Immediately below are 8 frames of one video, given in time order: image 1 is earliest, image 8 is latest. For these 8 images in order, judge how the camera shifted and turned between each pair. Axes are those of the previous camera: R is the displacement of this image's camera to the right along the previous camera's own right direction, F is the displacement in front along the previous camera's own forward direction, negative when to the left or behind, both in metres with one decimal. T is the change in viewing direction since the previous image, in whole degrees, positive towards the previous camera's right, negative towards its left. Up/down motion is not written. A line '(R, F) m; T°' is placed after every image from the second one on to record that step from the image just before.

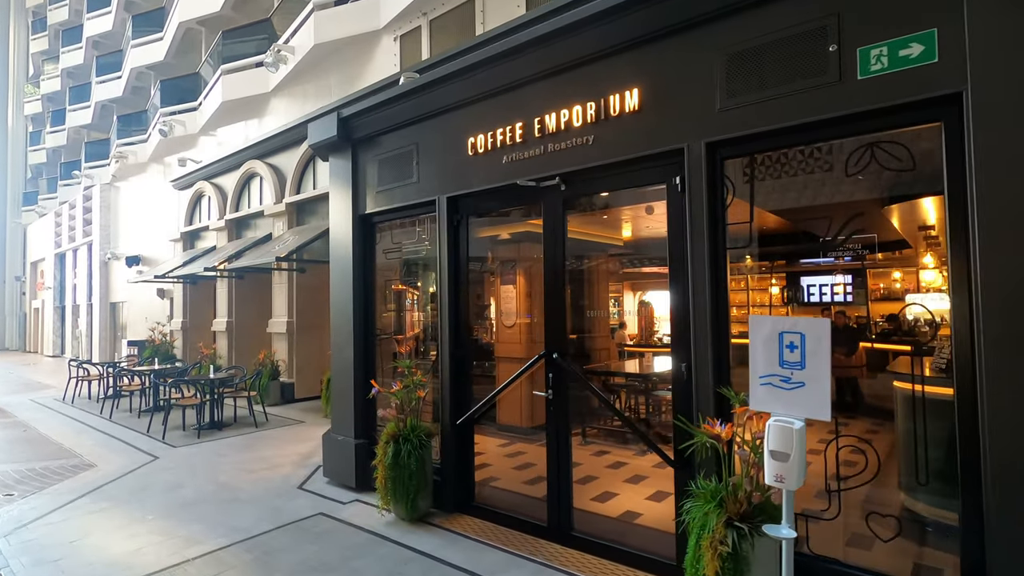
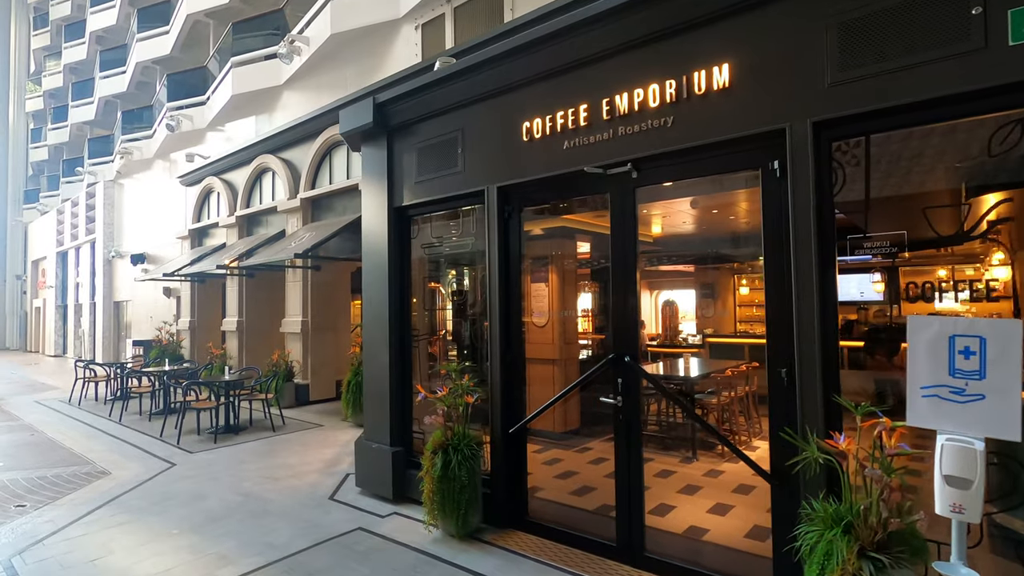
(-0.5, +0.3) m; 0°
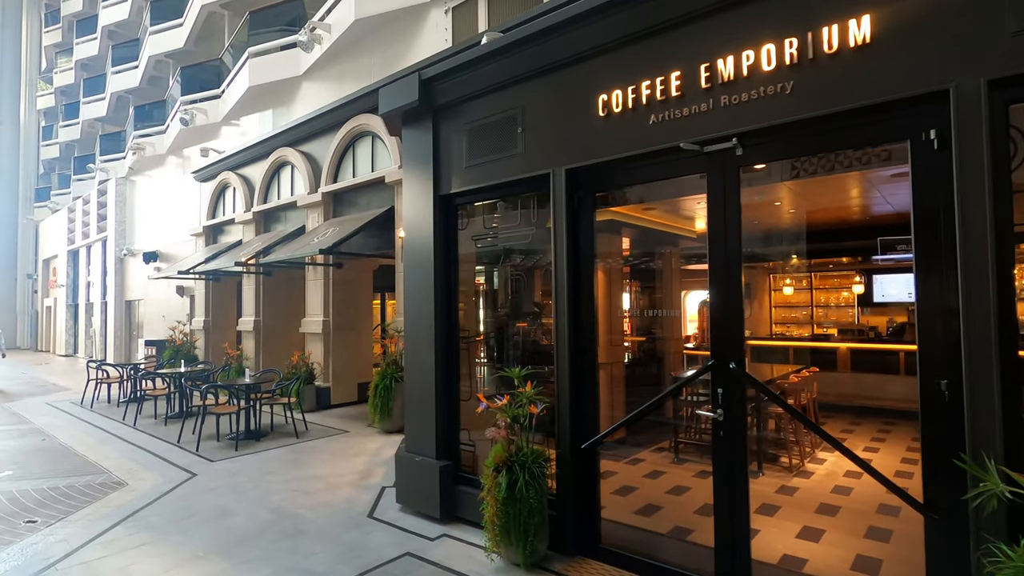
(-0.5, +0.5) m; -1°
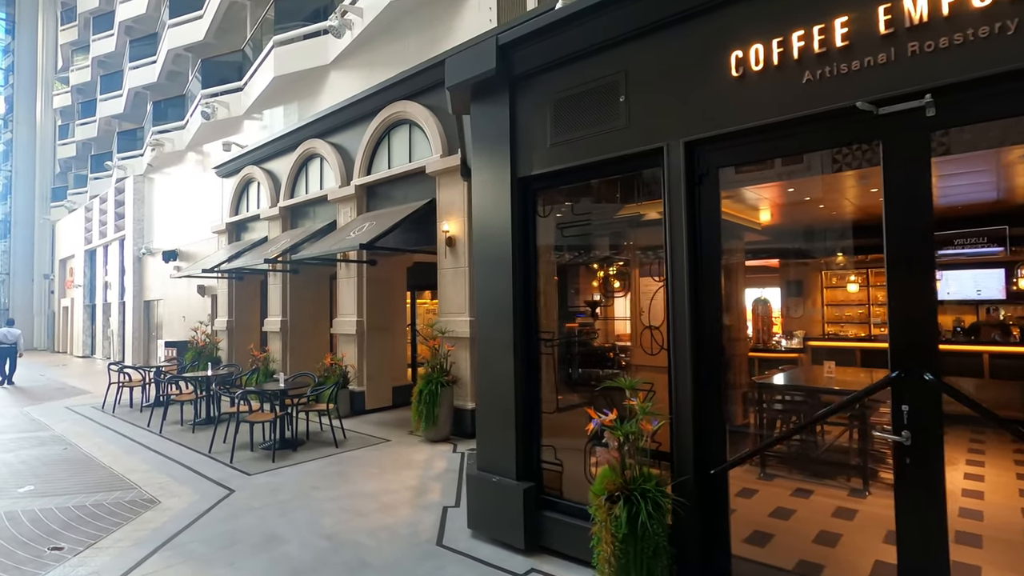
(-0.6, +0.6) m; -1°
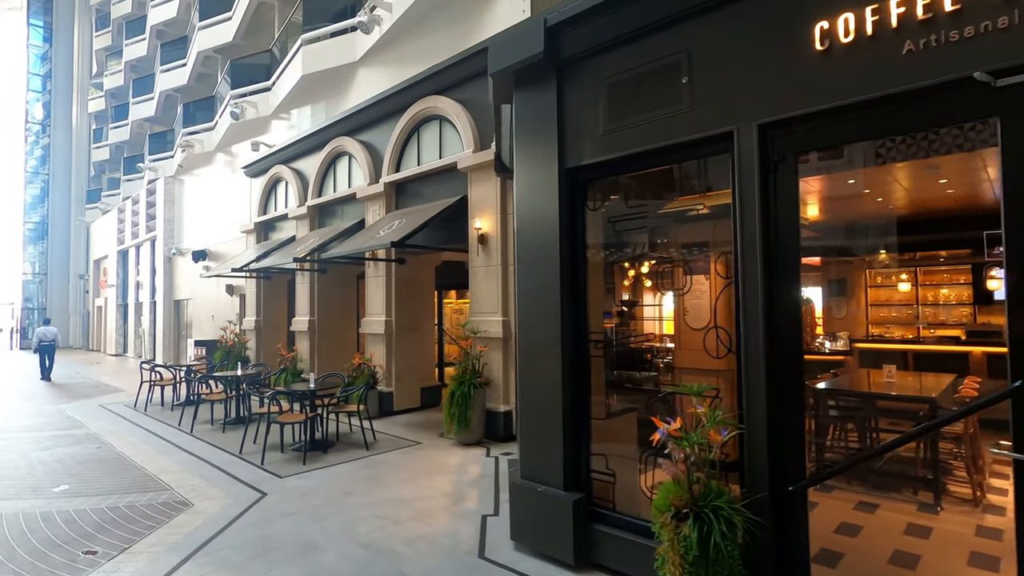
(-0.2, +0.2) m; -2°
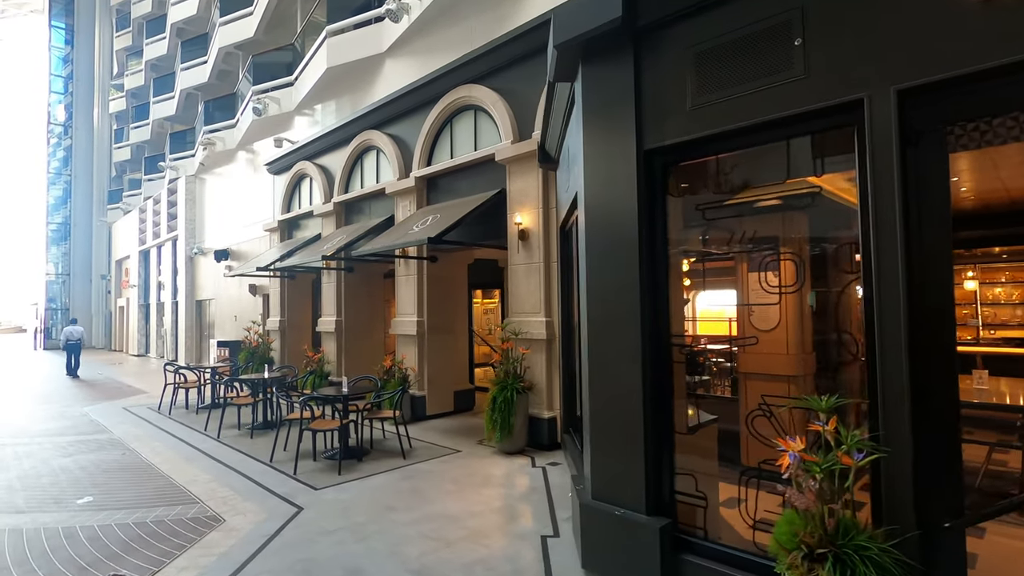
(-0.4, +0.4) m; -1°
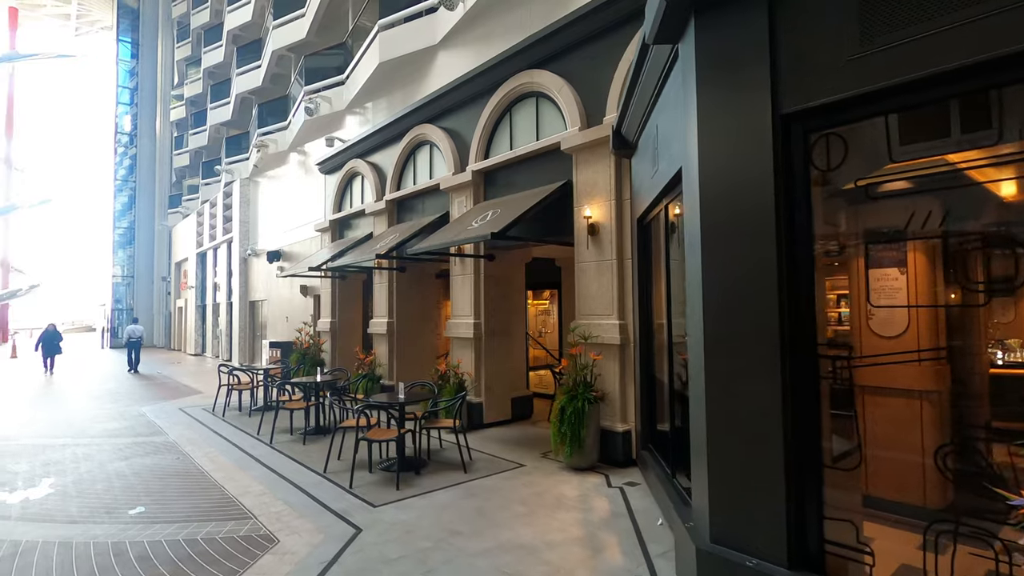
(-0.3, +0.5) m; -5°
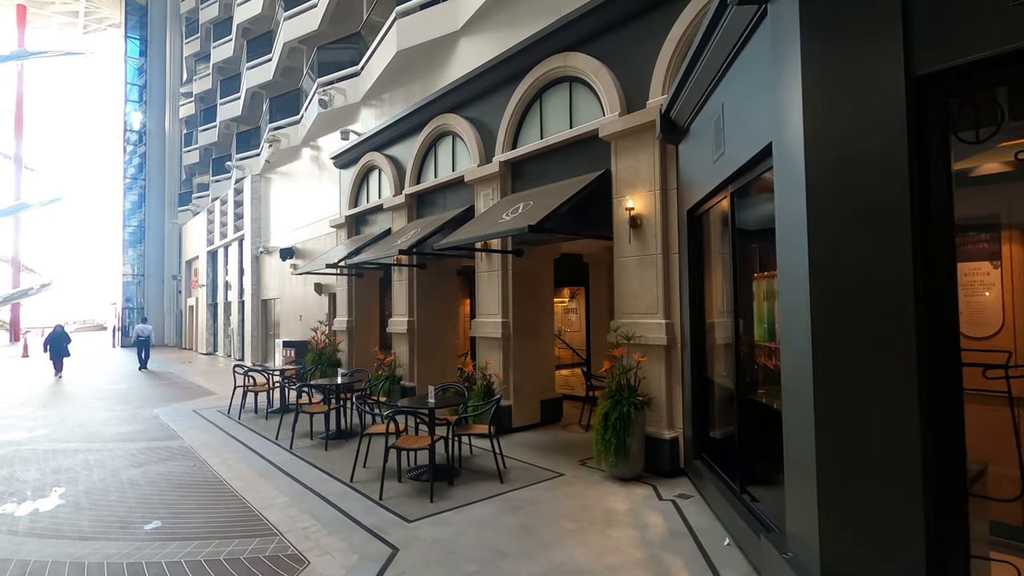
(-0.3, +0.4) m; -1°
